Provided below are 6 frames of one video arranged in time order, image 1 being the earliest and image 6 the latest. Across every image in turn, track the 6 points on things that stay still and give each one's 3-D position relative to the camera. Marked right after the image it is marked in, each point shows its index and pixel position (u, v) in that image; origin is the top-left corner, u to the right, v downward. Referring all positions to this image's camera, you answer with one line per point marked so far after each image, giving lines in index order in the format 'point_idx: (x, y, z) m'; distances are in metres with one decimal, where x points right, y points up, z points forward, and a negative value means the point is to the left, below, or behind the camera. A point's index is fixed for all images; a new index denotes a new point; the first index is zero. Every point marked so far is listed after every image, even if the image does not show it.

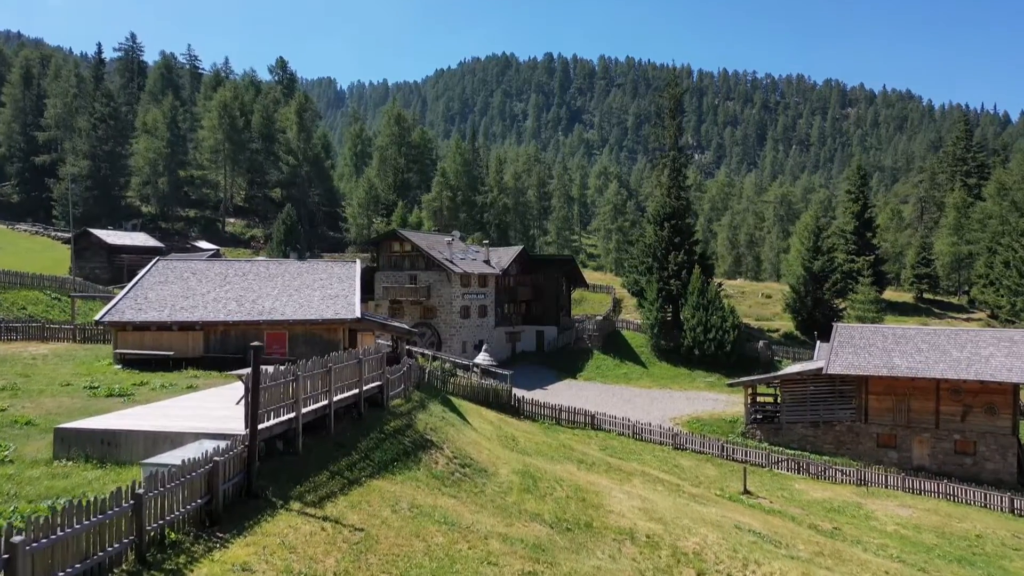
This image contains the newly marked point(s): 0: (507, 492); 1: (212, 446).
0: (-0.1, -3.9, +17.6) m
1: (-3.9, -2.1, +12.1) m
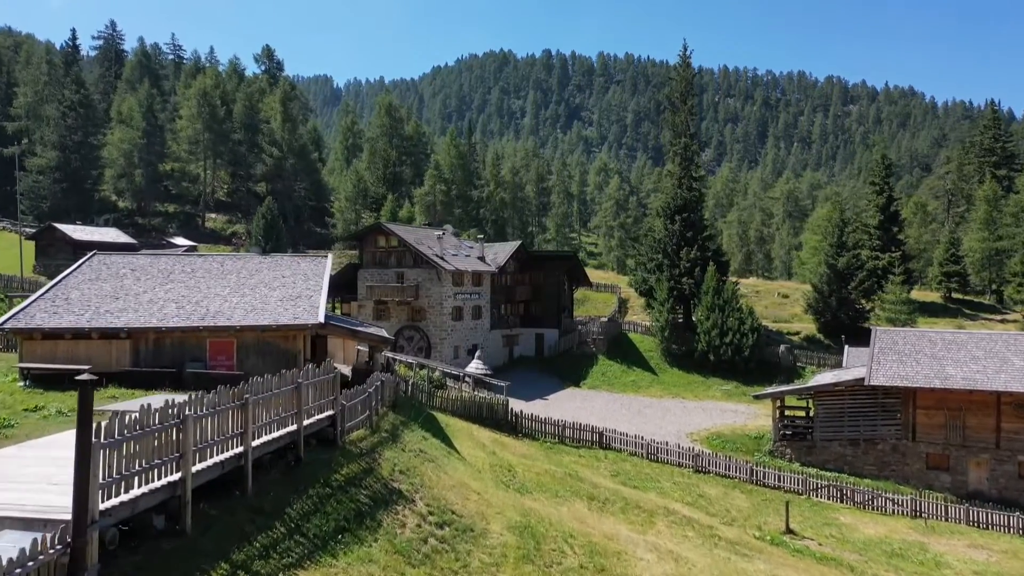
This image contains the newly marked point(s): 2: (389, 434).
0: (-0.2, -3.9, +12.9) m
1: (-4.0, -2.1, +7.3) m
2: (-2.3, -2.8, +17.5) m
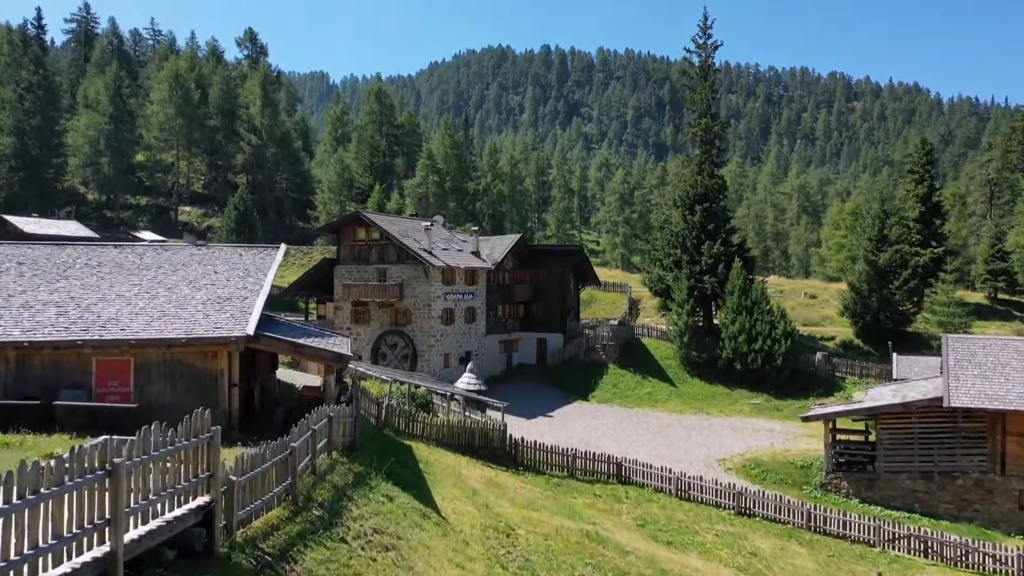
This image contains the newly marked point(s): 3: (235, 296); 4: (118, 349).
0: (-0.2, -3.9, +6.9) m
1: (-4.0, -2.1, +1.4) m
2: (-2.3, -2.8, +11.5) m
3: (-5.7, -0.1, +18.8) m
4: (-6.8, -1.0, +15.9) m
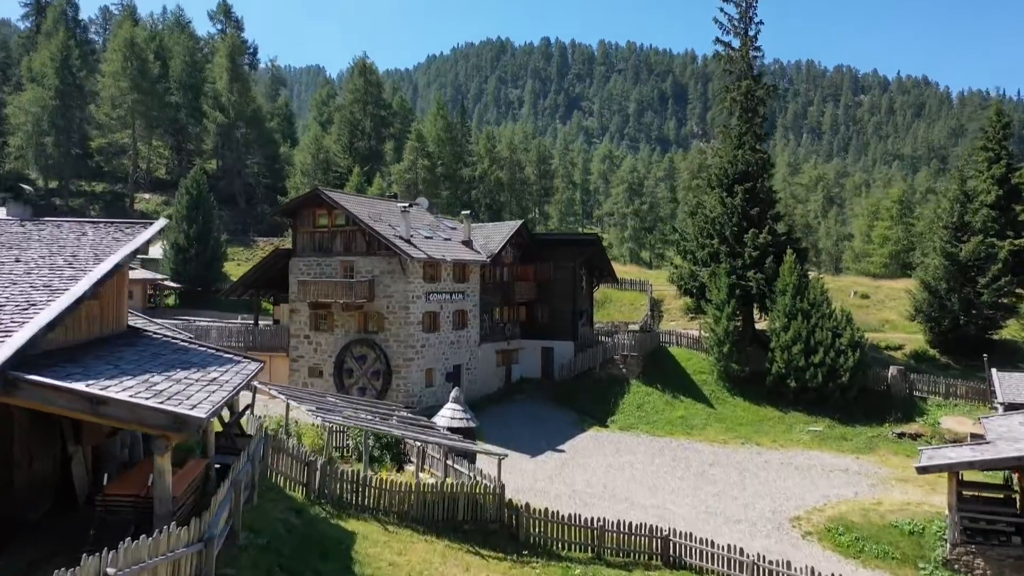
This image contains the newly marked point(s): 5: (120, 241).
0: (-0.1, -3.9, -1.4) m
1: (-3.9, -2.1, -6.9) m
2: (-2.3, -2.8, +3.3) m
3: (-5.6, -0.1, +10.5) m
4: (-6.8, -1.0, +7.6) m
5: (-5.7, +0.8, +13.3) m
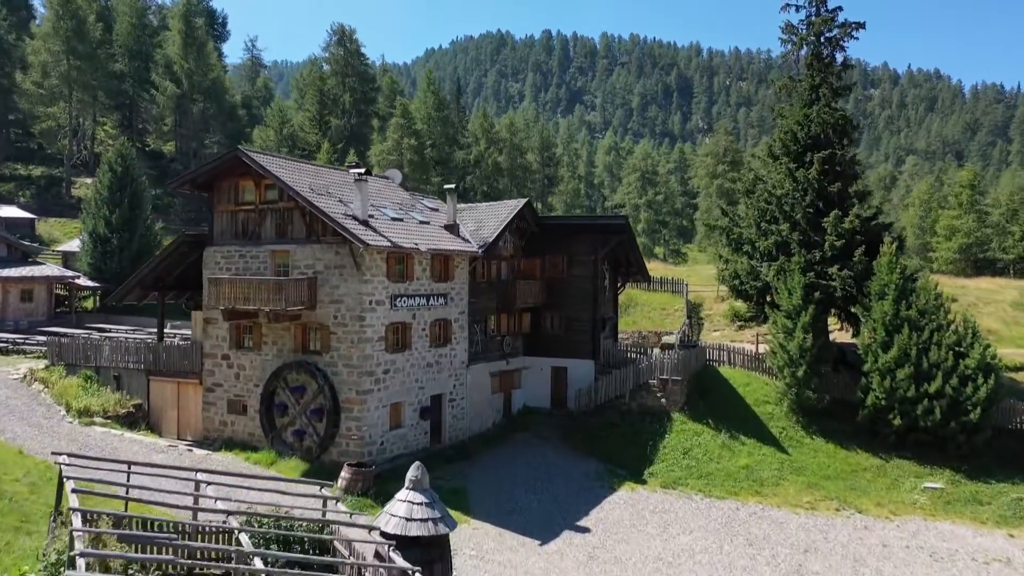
0: (-0.1, -4.0, -10.7) m
1: (-3.9, -2.2, -16.2) m
2: (-2.3, -2.9, -6.0) m
3: (-5.6, -0.2, +1.2) m
4: (-6.8, -1.1, -1.7) m
5: (-5.7, +0.8, +4.0) m
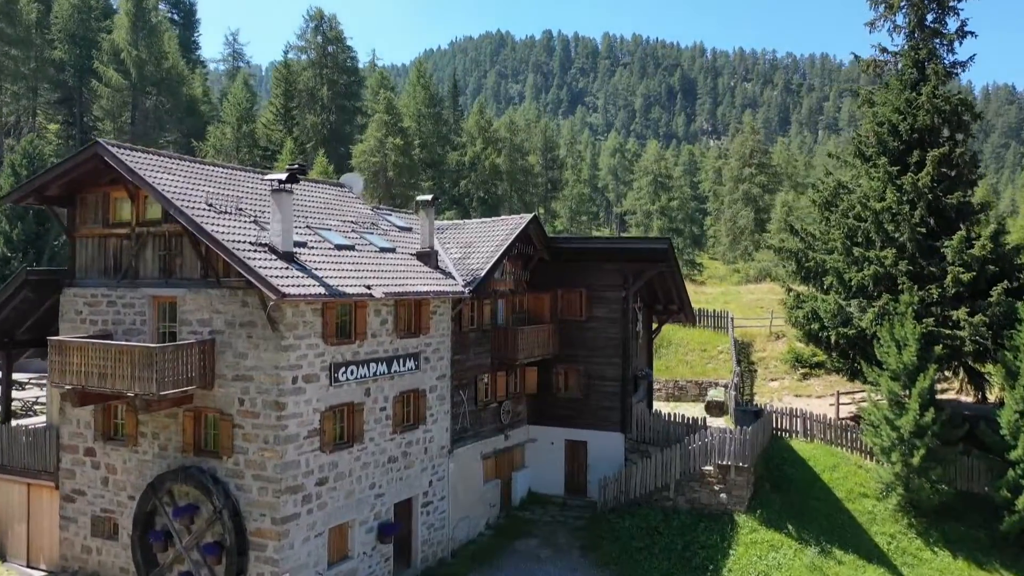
0: (-0.1, -5.0, -18.3) m
1: (-3.9, -3.1, -23.8) m
2: (-2.3, -3.8, -13.6) m
3: (-5.6, -1.2, -6.4) m
4: (-6.8, -2.1, -9.3) m
5: (-5.7, -0.3, -3.6) m
